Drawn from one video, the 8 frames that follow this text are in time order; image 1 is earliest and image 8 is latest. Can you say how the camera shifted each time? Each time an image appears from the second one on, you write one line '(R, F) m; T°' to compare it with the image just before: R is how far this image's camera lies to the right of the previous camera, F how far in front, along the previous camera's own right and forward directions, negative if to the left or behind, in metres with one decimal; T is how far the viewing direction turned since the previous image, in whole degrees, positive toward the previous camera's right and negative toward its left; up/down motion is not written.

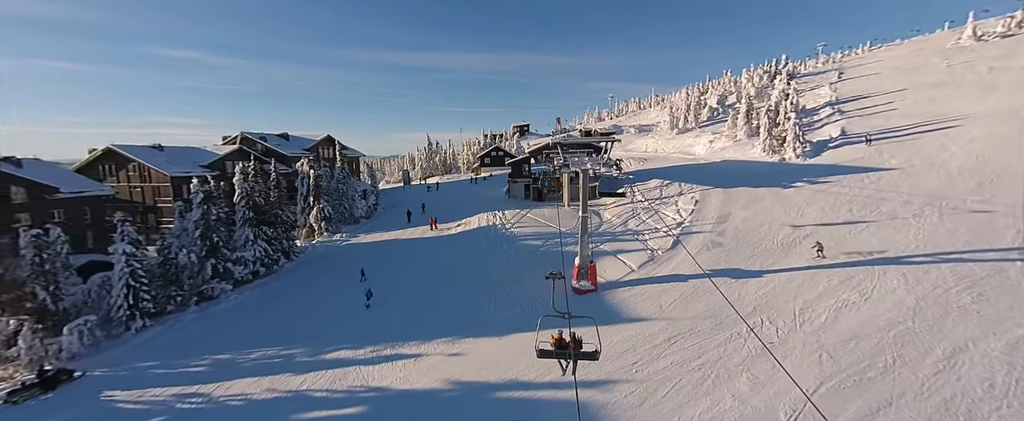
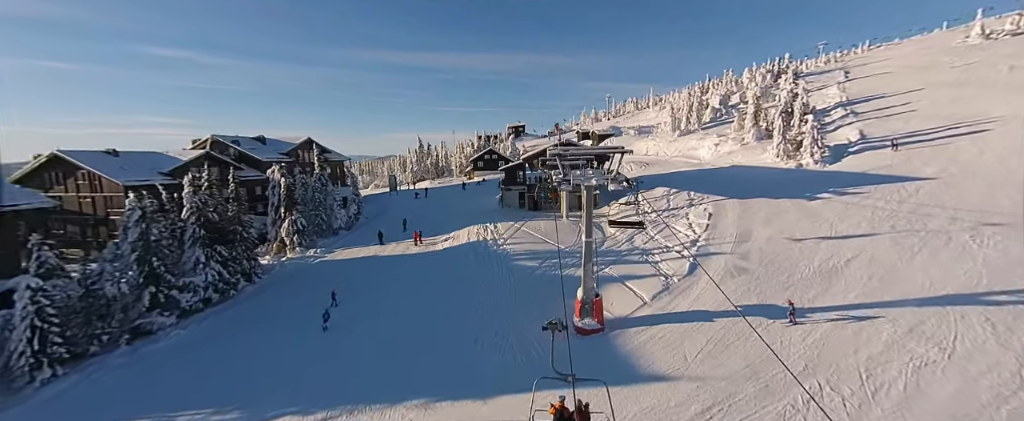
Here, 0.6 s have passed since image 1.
(+0.3, +3.2) m; +1°
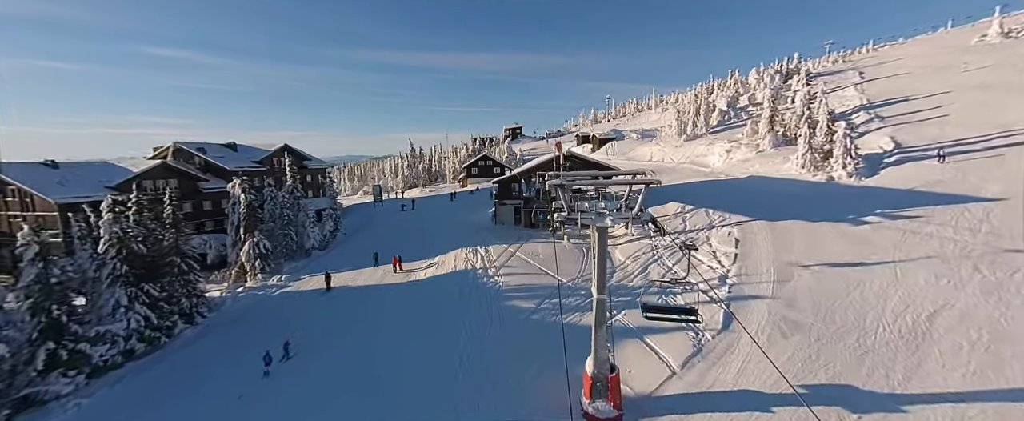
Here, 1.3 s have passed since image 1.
(+0.4, +3.9) m; 0°
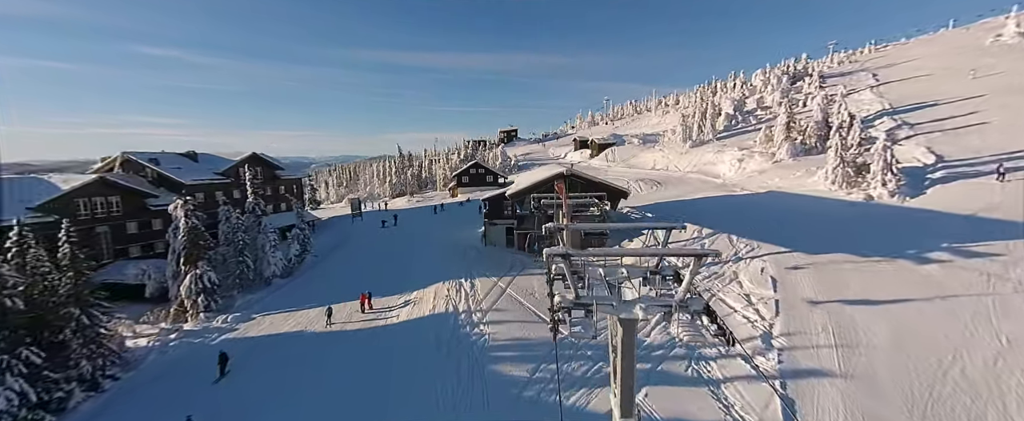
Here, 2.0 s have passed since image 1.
(+0.4, +4.1) m; +1°
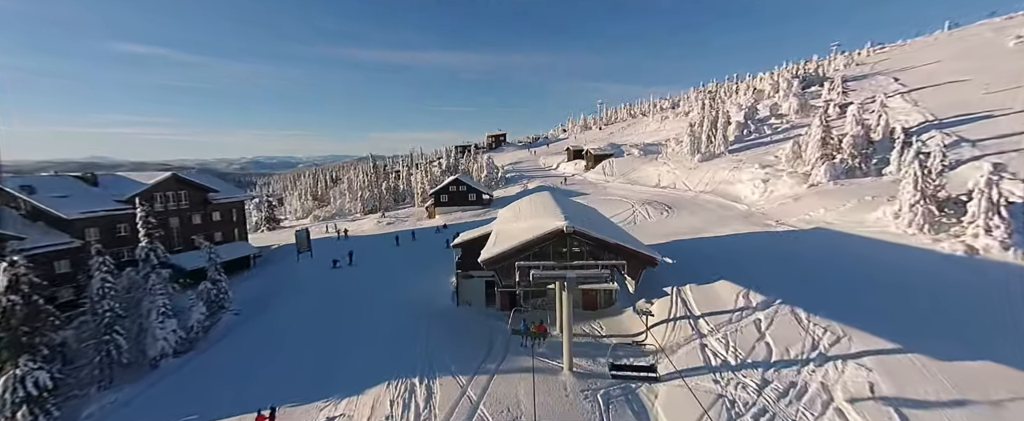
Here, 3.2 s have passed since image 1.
(+0.7, +7.2) m; +1°
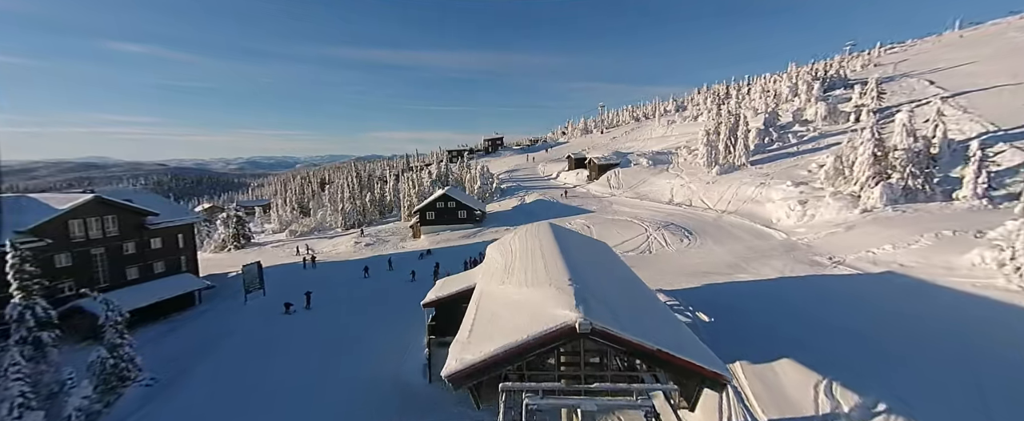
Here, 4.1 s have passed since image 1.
(+0.4, +5.5) m; 0°
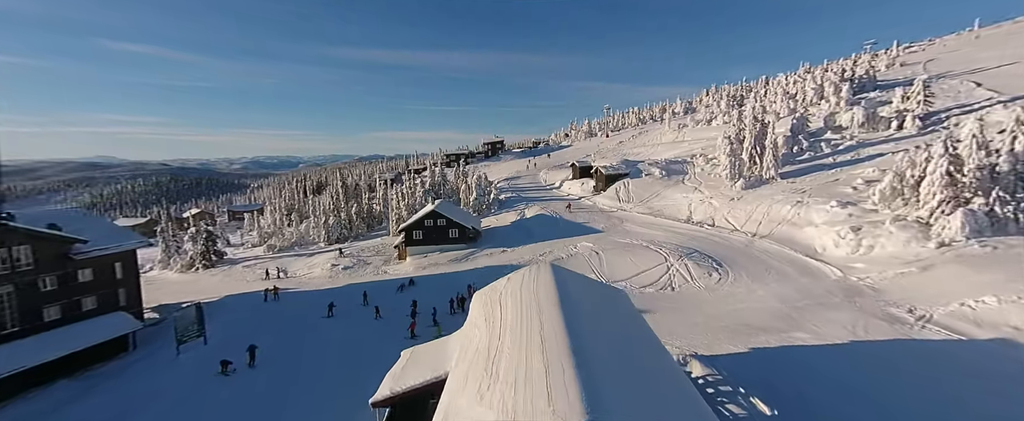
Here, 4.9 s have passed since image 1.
(+0.5, +5.0) m; 0°
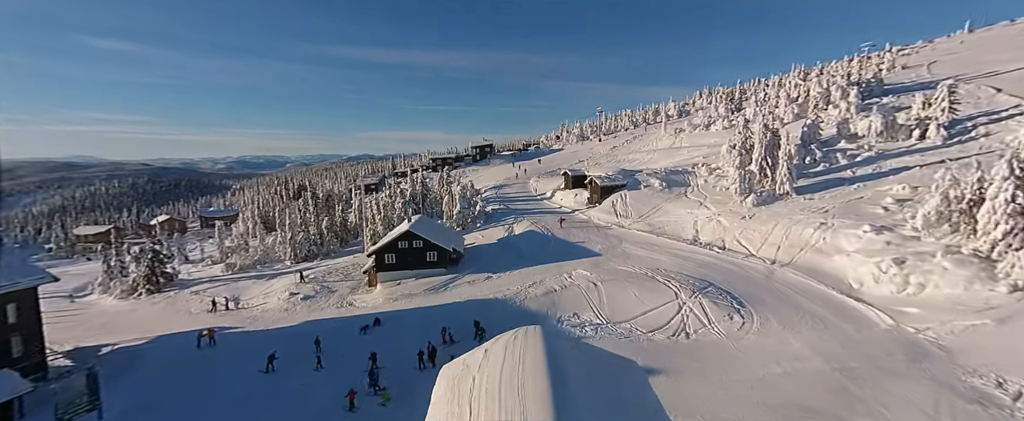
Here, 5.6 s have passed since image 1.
(+0.5, +4.5) m; +1°
